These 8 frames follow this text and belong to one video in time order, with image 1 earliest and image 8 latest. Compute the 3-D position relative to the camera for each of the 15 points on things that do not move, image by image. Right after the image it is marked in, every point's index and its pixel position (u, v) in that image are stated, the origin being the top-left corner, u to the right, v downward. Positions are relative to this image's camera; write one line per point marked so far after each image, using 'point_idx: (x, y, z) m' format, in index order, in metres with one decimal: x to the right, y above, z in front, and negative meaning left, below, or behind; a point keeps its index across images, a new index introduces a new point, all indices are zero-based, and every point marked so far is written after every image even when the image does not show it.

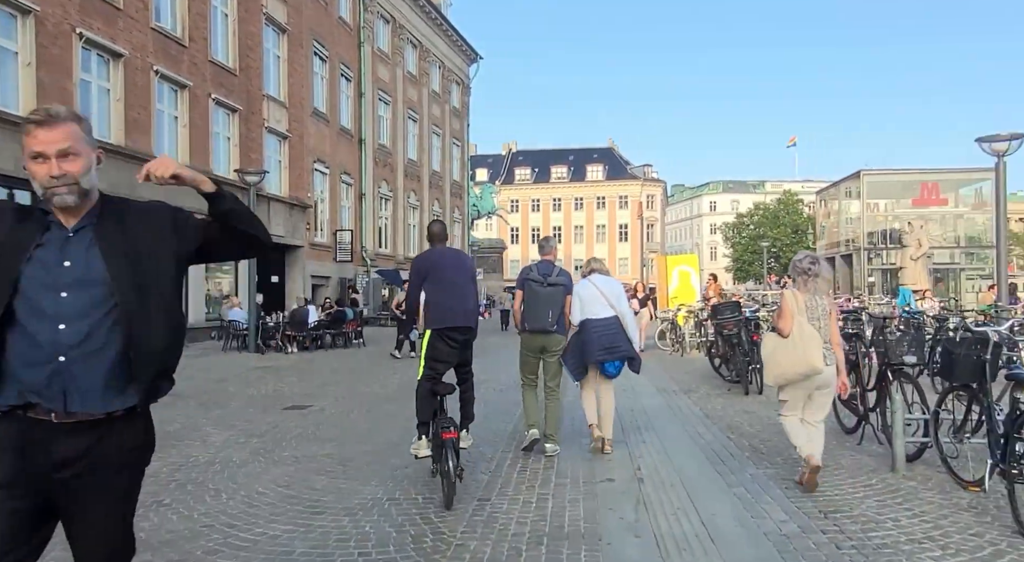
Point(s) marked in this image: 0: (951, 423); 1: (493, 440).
0: (+3.4, -1.1, +5.9) m
1: (-0.2, -1.5, +7.4) m
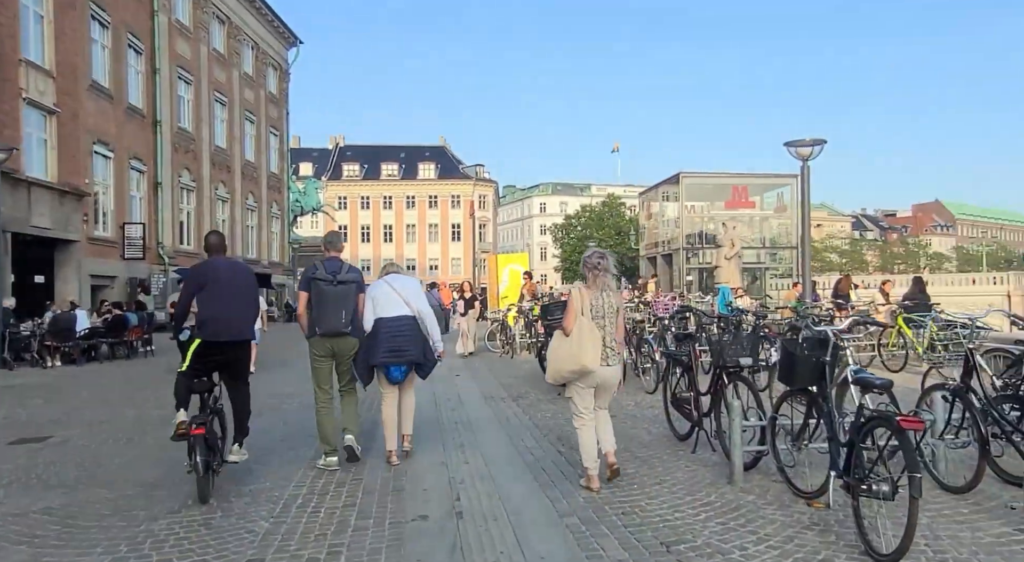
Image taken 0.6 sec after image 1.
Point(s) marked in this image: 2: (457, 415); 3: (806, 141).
0: (+2.0, -1.1, +5.5) m
1: (-1.8, -1.5, +6.2) m
2: (-0.7, -1.6, +9.2) m
3: (+5.8, +2.8, +15.3) m
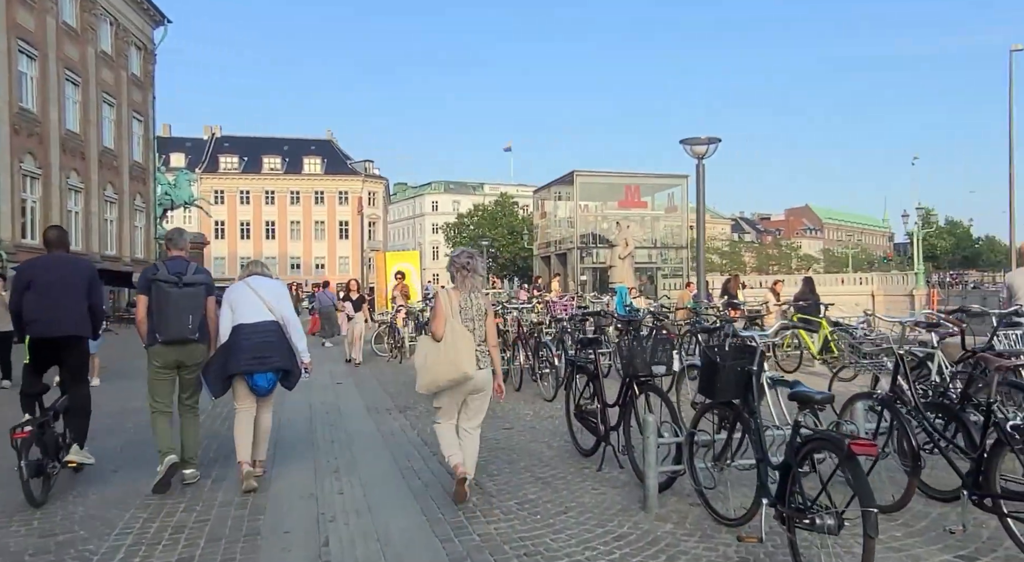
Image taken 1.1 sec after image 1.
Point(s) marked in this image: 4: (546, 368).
0: (+1.3, -1.1, +4.9) m
1: (-2.6, -1.5, +5.1) m
2: (-1.9, -1.6, +8.2) m
3: (+3.7, +2.8, +15.2) m
4: (+0.5, -1.1, +10.0) m
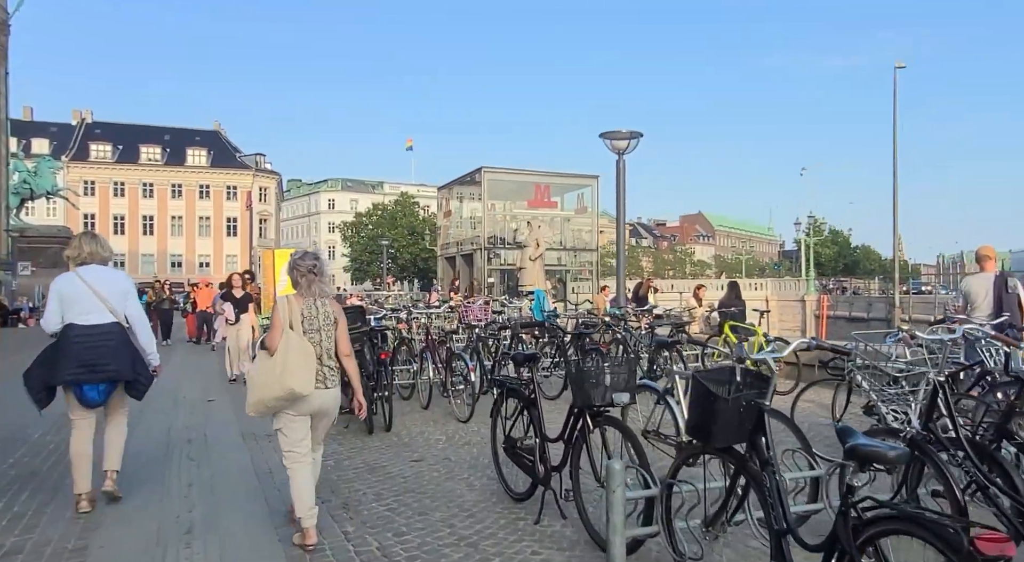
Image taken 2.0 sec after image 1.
0: (+0.9, -1.1, +3.7) m
1: (-3.0, -1.5, +3.4) m
2: (-2.6, -1.6, +6.5) m
3: (+2.0, +2.7, +14.2) m
4: (-0.6, -1.2, +8.7) m
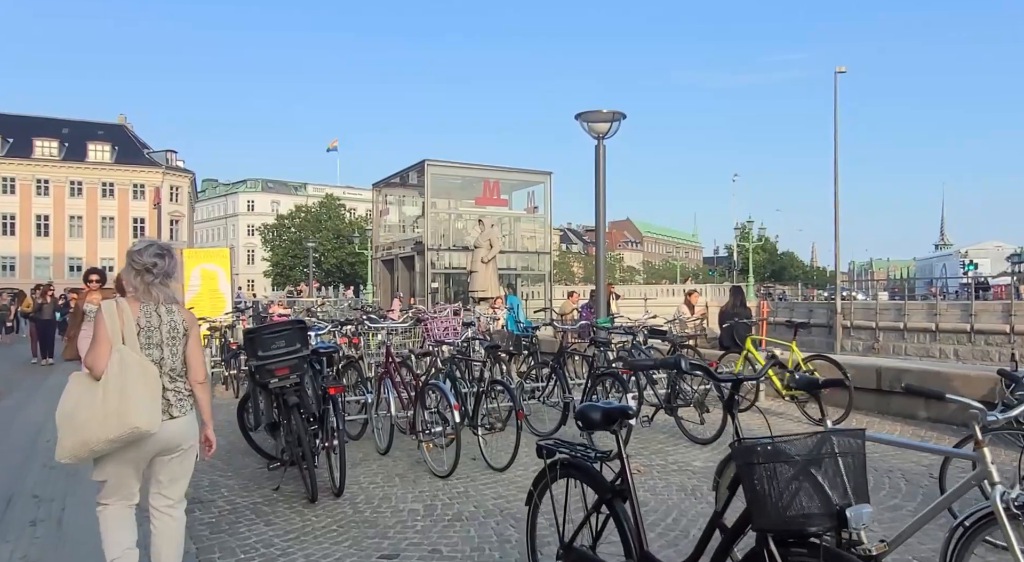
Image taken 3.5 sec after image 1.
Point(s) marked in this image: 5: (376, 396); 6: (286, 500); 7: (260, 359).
0: (+1.3, -1.1, +1.6) m
1: (-2.5, -1.5, +0.9) m
2: (-2.5, -1.6, +4.0) m
3: (+1.4, +2.7, +12.1) m
4: (-0.6, -1.2, +6.4) m
5: (-1.3, -1.1, +7.3) m
6: (-1.6, -1.6, +5.6) m
7: (-1.7, -0.5, +5.3) m
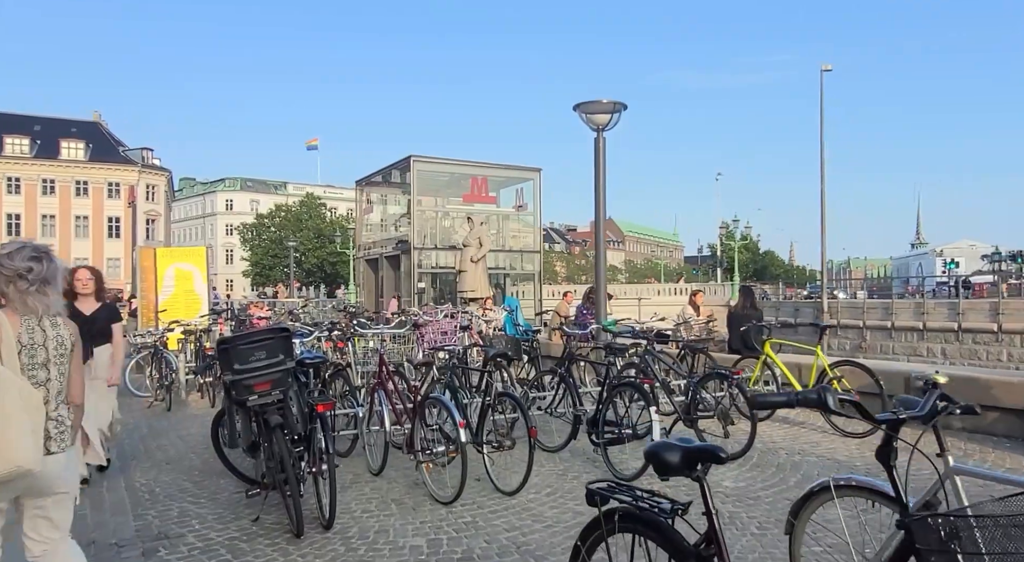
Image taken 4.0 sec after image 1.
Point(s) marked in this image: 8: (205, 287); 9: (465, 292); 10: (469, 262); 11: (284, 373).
0: (+1.5, -1.1, +0.9) m
1: (-2.3, -1.5, +0.1) m
2: (-2.3, -1.6, +3.3) m
3: (+1.3, +2.7, +11.5) m
4: (-0.6, -1.2, +5.7) m
5: (-1.2, -1.1, +6.6) m
6: (-1.5, -1.6, +4.9) m
7: (-1.6, -0.5, +4.5) m
8: (-6.1, -0.1, +15.2) m
9: (-1.1, -0.3, +18.4) m
10: (-1.0, +0.5, +18.3) m
11: (-1.4, -0.6, +4.7) m
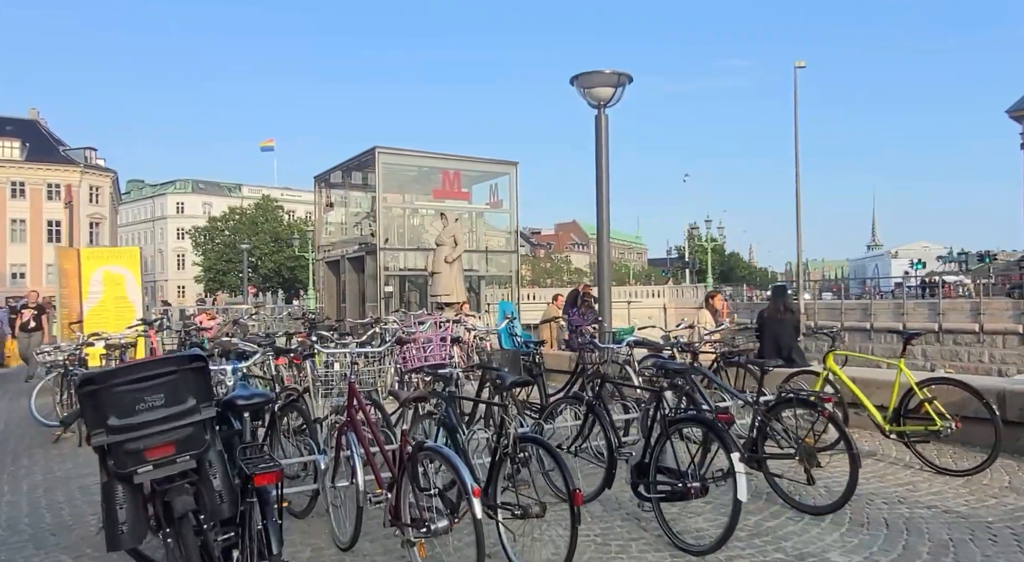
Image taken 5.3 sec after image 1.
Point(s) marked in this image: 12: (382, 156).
0: (+1.9, -1.0, -0.7) m
1: (-1.9, -1.5, -1.7) m
2: (-2.1, -1.6, +1.5) m
3: (+1.2, +2.6, +9.9) m
4: (-0.4, -1.2, +4.0) m
5: (-1.1, -1.1, +4.8) m
6: (-1.4, -1.6, +3.1) m
7: (-1.4, -0.5, +2.8) m
8: (-6.4, -0.2, +13.2) m
9: (-1.6, -0.3, +16.7) m
10: (-1.5, +0.4, +16.5) m
11: (-1.2, -0.6, +2.9) m
12: (-3.3, +3.2, +19.9) m
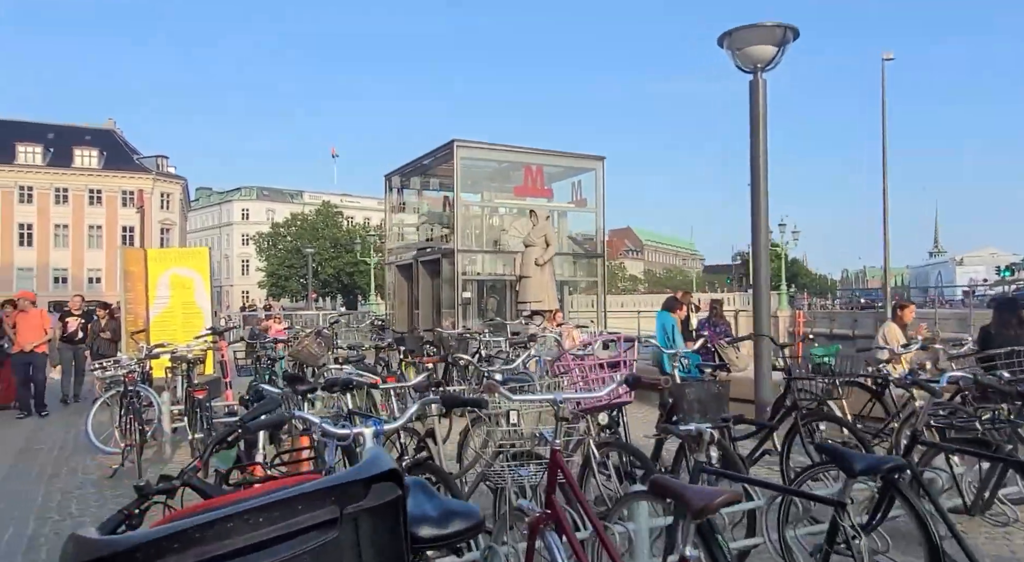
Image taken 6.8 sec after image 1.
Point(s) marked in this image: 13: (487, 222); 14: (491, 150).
0: (+2.6, -1.0, -2.6) m
1: (-1.2, -1.4, -3.3) m
2: (-1.2, -1.6, -0.2) m
3: (+2.6, +2.6, +8.1) m
4: (+0.6, -1.2, +2.2) m
5: (0.0, -1.1, +3.1) m
6: (-0.4, -1.6, +1.4) m
7: (-0.4, -0.5, +1.1) m
8: (-4.7, -0.2, +11.9) m
9: (+0.3, -0.4, +15.0) m
10: (+0.4, +0.3, +14.8) m
11: (-0.2, -0.5, +1.3) m
12: (-1.2, +3.1, +18.3) m
13: (-0.6, +1.4, +18.5) m
14: (-0.5, +3.2, +18.7) m
